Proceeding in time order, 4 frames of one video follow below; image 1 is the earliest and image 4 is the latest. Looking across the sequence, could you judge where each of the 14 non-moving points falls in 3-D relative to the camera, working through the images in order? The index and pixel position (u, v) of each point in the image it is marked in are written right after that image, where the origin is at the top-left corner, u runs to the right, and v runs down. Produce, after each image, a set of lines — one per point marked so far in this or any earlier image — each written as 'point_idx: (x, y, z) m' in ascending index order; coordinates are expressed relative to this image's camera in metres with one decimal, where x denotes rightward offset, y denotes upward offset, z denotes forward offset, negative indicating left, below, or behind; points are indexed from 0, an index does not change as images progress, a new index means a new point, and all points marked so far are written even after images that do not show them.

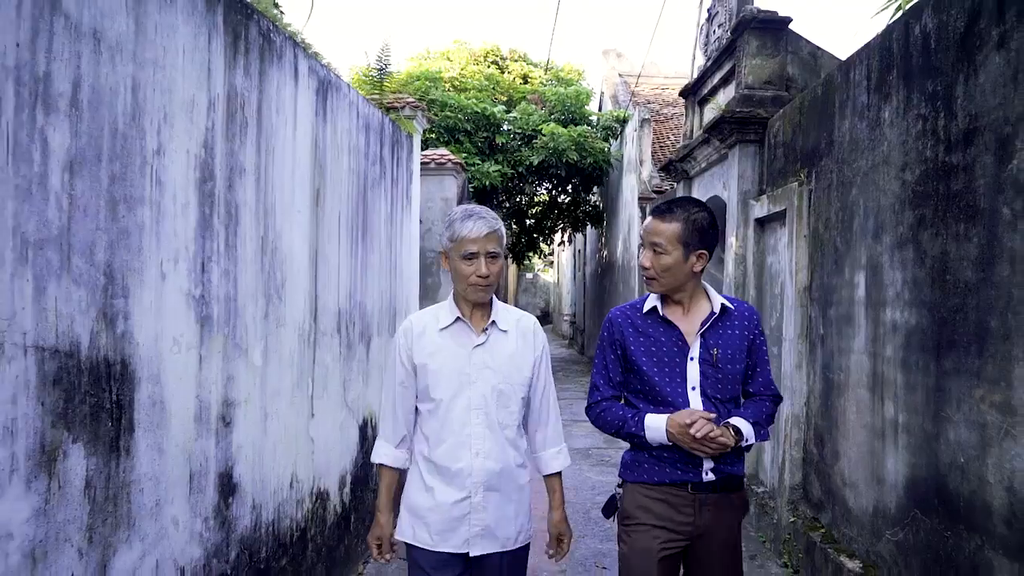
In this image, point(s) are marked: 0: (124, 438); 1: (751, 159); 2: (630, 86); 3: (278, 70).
0: (-1.2, -0.5, +2.2) m
1: (+1.7, +0.9, +5.1) m
2: (+2.2, +3.7, +13.0) m
3: (-1.0, +1.0, +3.2) m
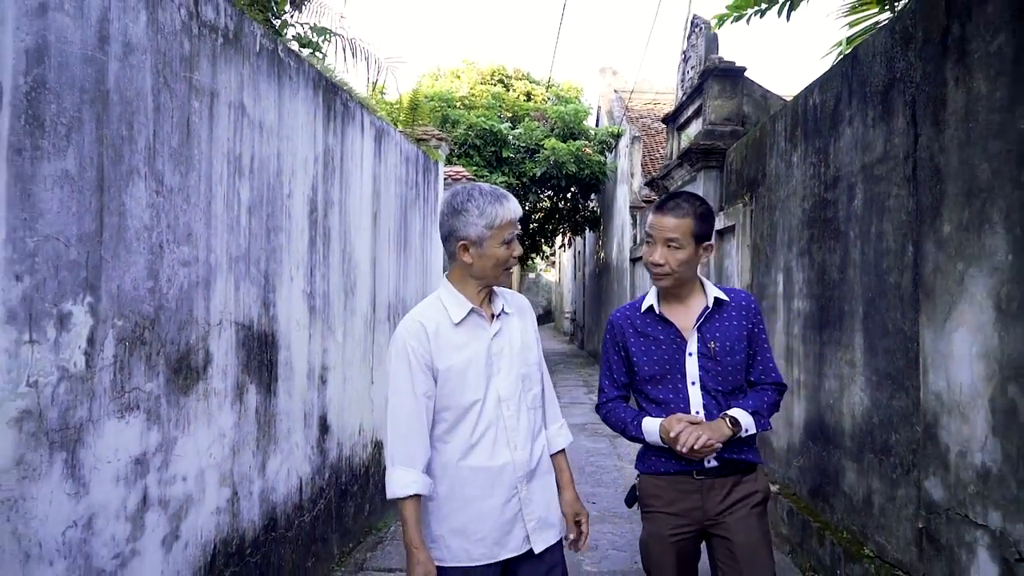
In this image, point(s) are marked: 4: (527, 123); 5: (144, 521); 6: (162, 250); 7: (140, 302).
0: (-1.2, -0.5, +3.4) m
1: (+1.8, +0.9, +6.2) m
2: (+2.2, +3.7, +14.1) m
3: (-1.0, +1.0, +4.4) m
4: (+0.3, +3.0, +13.0) m
5: (-1.3, -0.8, +2.5) m
6: (-1.3, +0.1, +2.6) m
7: (-1.3, 0.0, +2.4) m
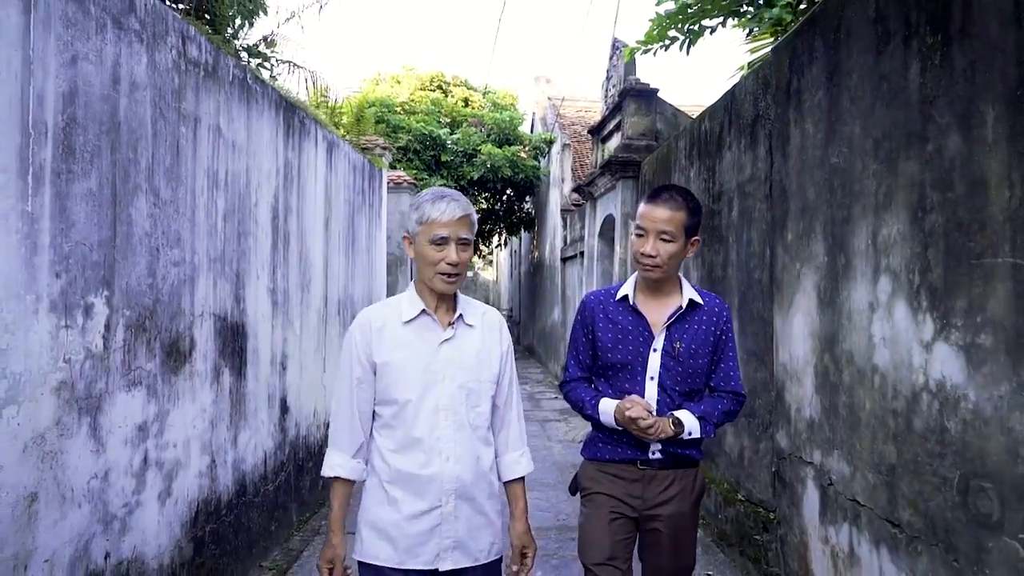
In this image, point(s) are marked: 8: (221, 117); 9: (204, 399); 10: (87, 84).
0: (-1.5, -0.4, +3.9) m
1: (+1.2, +1.0, +7.0) m
2: (+1.0, +3.8, +14.9) m
3: (-1.4, +1.0, +4.9) m
4: (-0.9, +3.1, +13.6) m
5: (-1.5, -0.8, +3.0) m
6: (-1.5, +0.2, +3.1) m
7: (-1.5, 0.0, +3.0) m
8: (-1.5, +0.9, +3.6) m
9: (-1.5, -0.5, +3.5) m
10: (-1.6, +0.7, +2.6) m
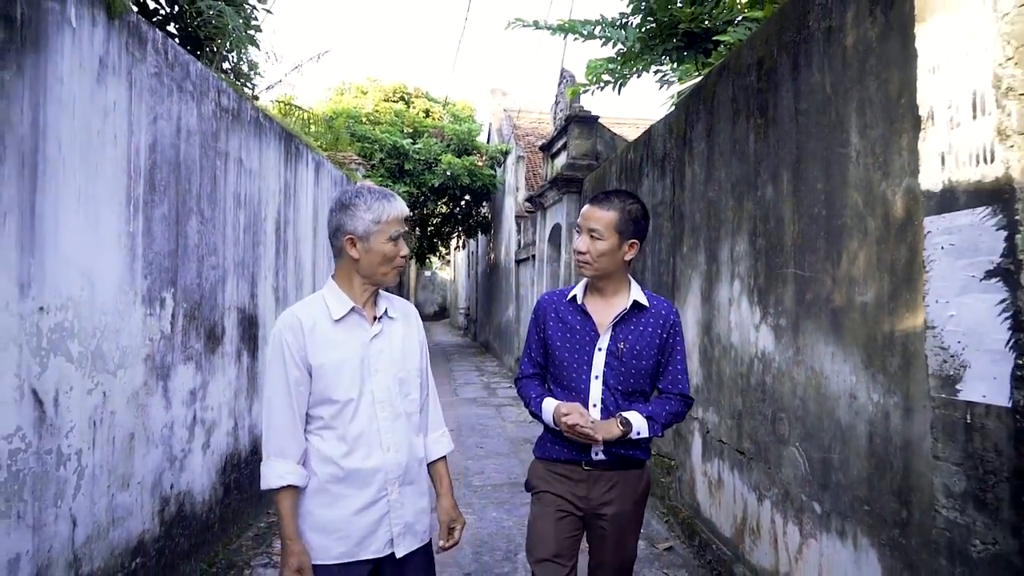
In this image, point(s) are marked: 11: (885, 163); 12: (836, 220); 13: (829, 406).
0: (-1.8, -0.4, +4.9) m
1: (+0.7, +1.0, +8.1) m
2: (0.0, +3.8, +15.9) m
3: (-1.7, +1.0, +5.8) m
4: (-1.8, +3.1, +14.5) m
5: (-1.8, -0.8, +3.9) m
6: (-1.7, +0.2, +4.0) m
7: (-1.7, 0.0, +3.9) m
8: (-1.7, +0.9, +4.6) m
9: (-1.8, -0.5, +4.4) m
10: (-1.7, +0.8, +3.5) m
11: (+1.2, +0.4, +2.3) m
12: (+1.2, +0.3, +2.6) m
13: (+1.2, -0.4, +2.7) m
